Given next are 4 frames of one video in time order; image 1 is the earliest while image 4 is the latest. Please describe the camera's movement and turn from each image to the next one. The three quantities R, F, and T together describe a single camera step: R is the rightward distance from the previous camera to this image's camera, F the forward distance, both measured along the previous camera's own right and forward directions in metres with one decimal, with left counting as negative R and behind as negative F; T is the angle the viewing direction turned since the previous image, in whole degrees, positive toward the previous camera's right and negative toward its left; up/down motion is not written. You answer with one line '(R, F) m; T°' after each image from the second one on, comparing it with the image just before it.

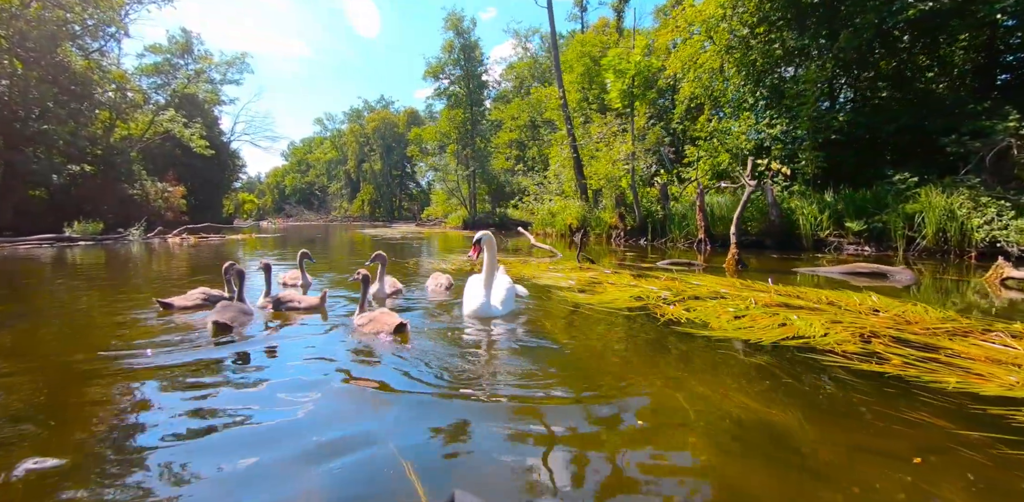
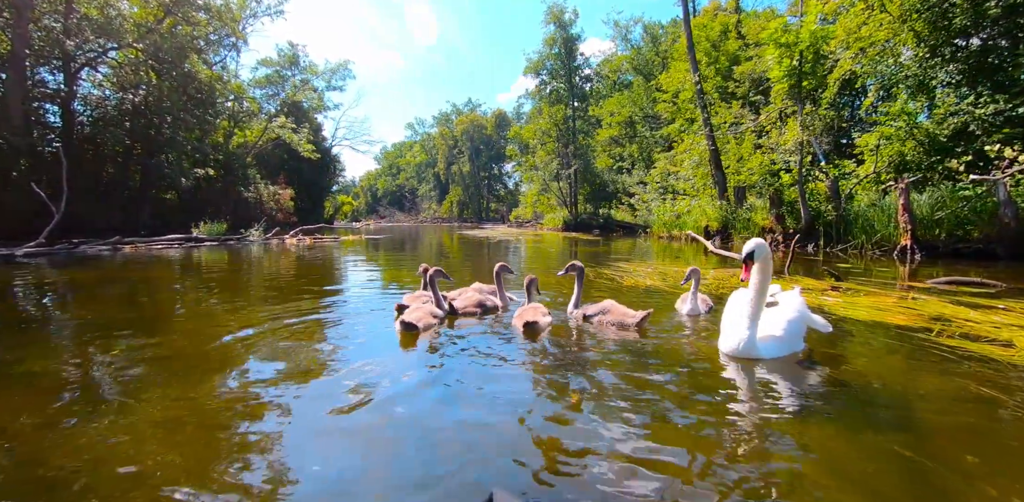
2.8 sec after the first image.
(-2.1, +1.6) m; -9°
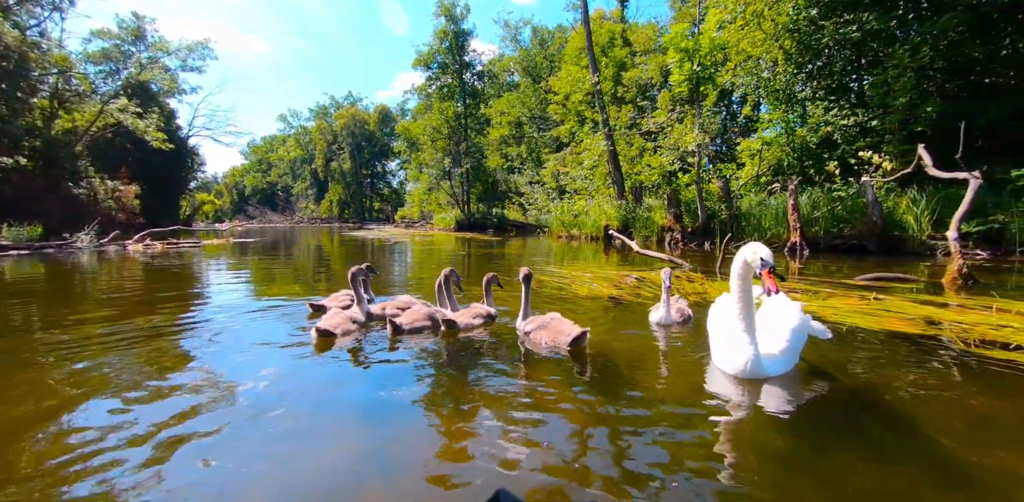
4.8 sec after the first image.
(-0.9, +1.1) m; +14°
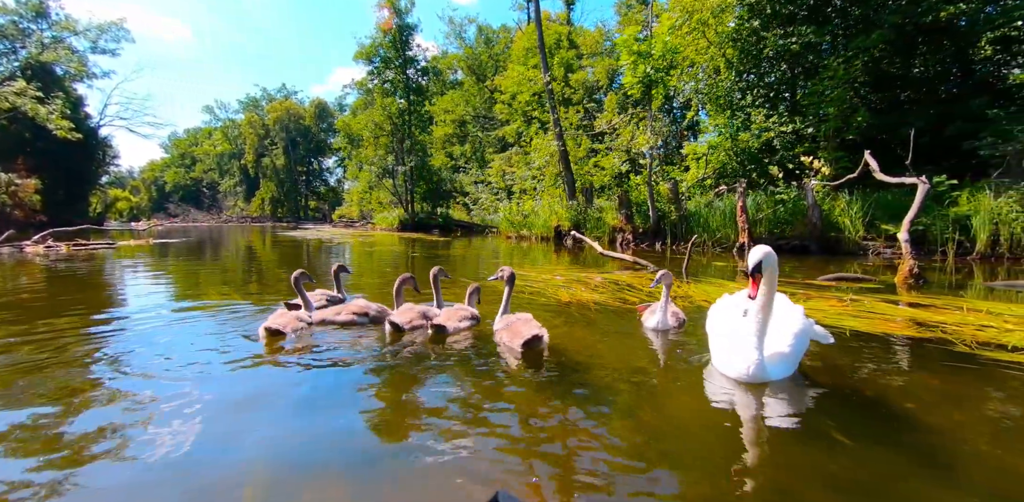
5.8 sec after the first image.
(-0.5, +0.3) m; +7°
